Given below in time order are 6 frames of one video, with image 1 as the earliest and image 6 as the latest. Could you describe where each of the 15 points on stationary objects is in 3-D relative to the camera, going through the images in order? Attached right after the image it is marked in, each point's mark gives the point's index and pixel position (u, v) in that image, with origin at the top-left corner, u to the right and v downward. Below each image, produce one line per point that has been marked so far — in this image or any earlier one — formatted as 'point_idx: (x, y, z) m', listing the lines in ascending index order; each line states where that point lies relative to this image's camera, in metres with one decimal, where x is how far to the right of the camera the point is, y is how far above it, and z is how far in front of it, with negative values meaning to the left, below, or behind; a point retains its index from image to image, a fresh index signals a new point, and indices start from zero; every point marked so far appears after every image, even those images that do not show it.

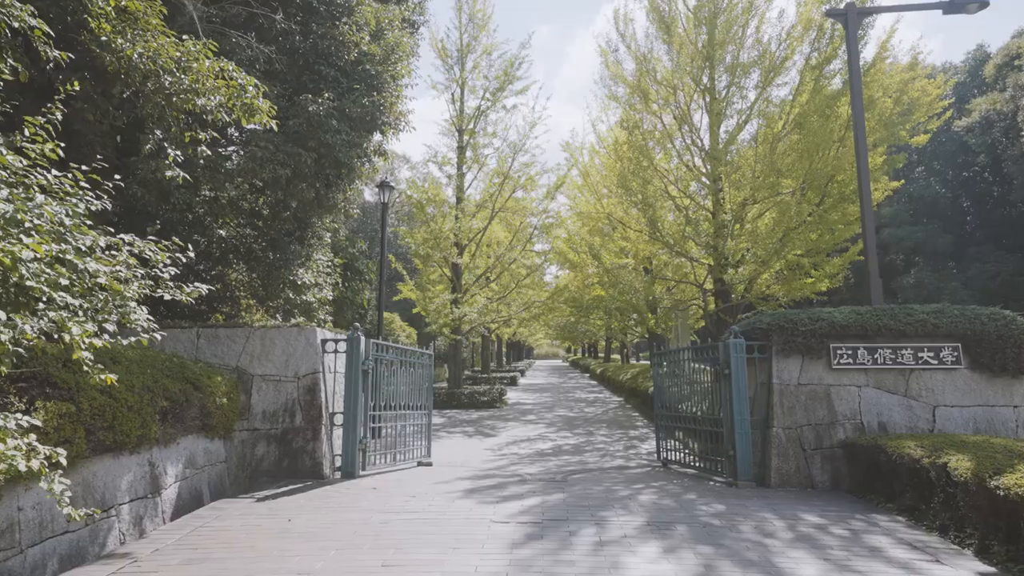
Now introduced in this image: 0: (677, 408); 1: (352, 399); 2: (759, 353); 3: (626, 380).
0: (+2.0, -1.5, +8.4) m
1: (-1.5, -1.1, +6.6) m
2: (+2.3, -0.6, +6.4) m
3: (+2.8, -2.3, +17.0) m
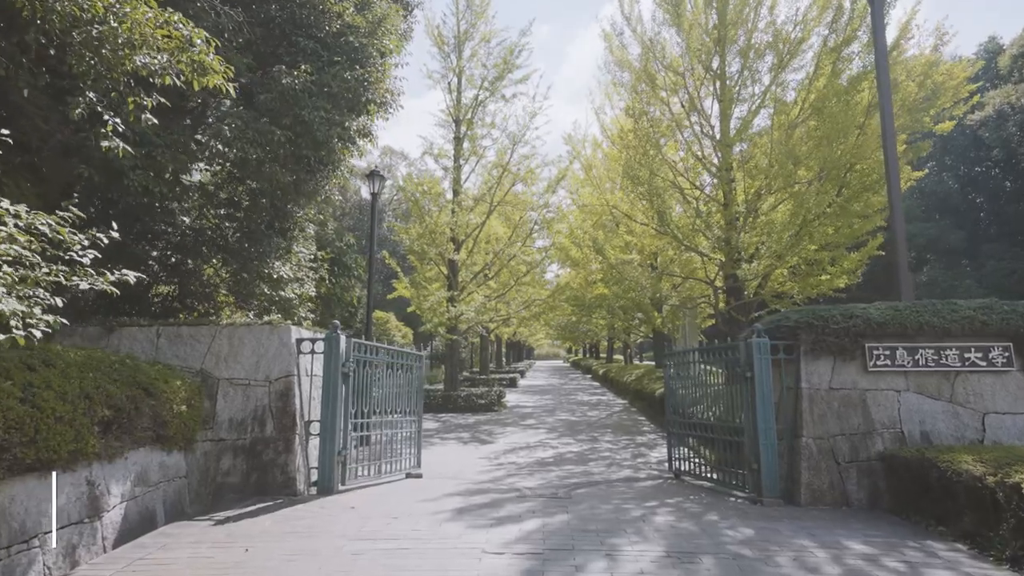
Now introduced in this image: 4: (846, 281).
0: (+2.0, -1.4, +7.7) m
1: (-1.6, -1.0, +5.9) m
2: (+2.3, -0.5, +5.7) m
3: (+2.8, -2.3, +16.3) m
4: (+5.4, +0.1, +11.0) m
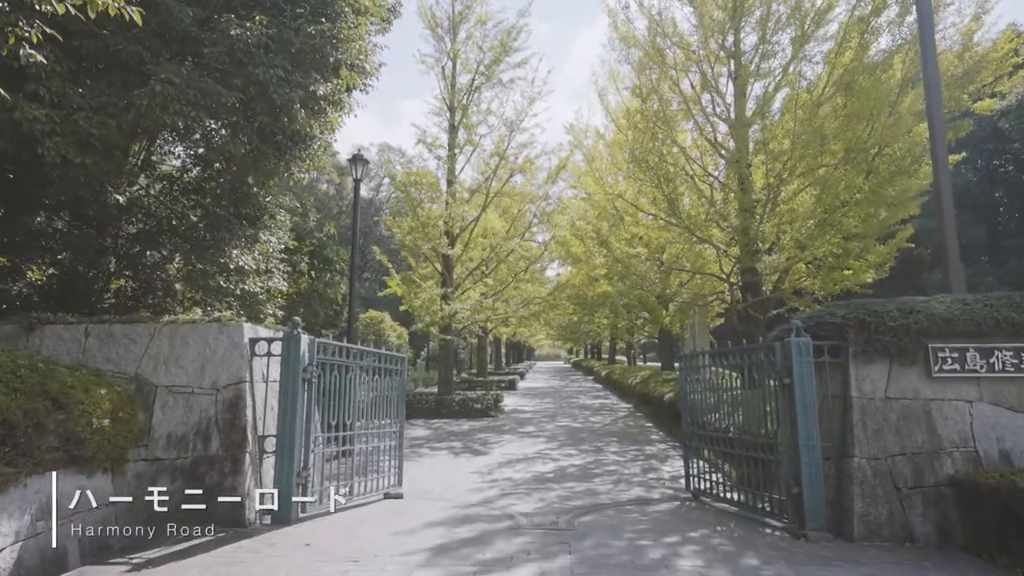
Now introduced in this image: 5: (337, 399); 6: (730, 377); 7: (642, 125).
0: (+1.9, -1.3, +6.8) m
1: (-1.6, -0.9, +5.0) m
2: (+2.2, -0.5, +4.8) m
3: (+2.8, -2.2, +15.4) m
4: (+5.3, +0.2, +10.1) m
5: (-1.4, -0.9, +5.5) m
6: (+2.0, -0.8, +6.4) m
7: (+1.9, +2.4, +10.3) m
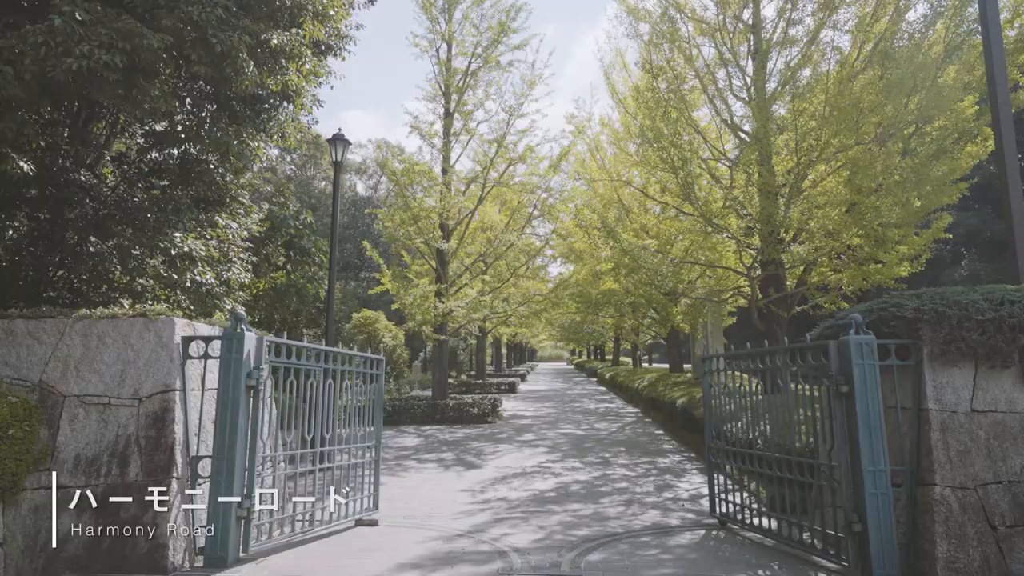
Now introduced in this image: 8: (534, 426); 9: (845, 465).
0: (+1.9, -1.3, +5.8) m
1: (-1.7, -0.9, +4.1) m
2: (+2.2, -0.4, +3.8) m
3: (+2.8, -2.1, +14.5) m
4: (+5.3, +0.3, +9.1) m
5: (-1.4, -0.8, +4.5) m
6: (+1.9, -0.7, +5.4) m
7: (+1.9, +2.5, +9.4) m
8: (+0.4, -2.5, +12.3) m
9: (+1.9, -1.0, +3.9) m
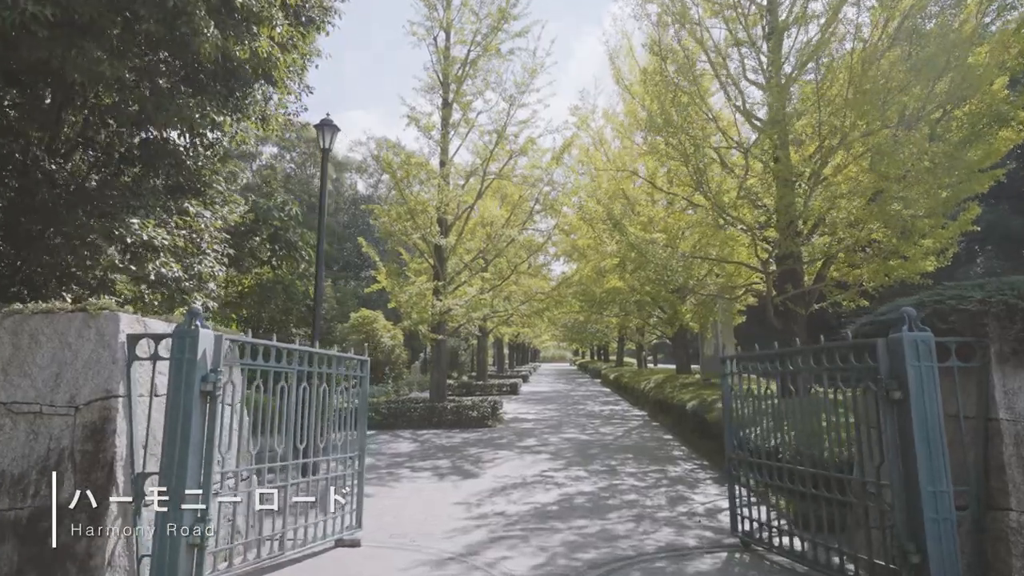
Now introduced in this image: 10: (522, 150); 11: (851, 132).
0: (+1.9, -1.2, +5.3) m
1: (-1.7, -0.8, +3.5) m
2: (+2.2, -0.3, +3.3) m
3: (+2.8, -2.1, +13.9) m
4: (+5.3, +0.3, +8.6) m
5: (-1.5, -0.8, +4.0) m
6: (+1.9, -0.7, +4.8) m
7: (+1.9, +2.6, +8.8) m
8: (+0.4, -2.4, +11.7) m
9: (+1.9, -0.9, +3.3) m
10: (+0.2, +2.7, +13.3) m
11: (+3.8, +1.8, +7.7) m
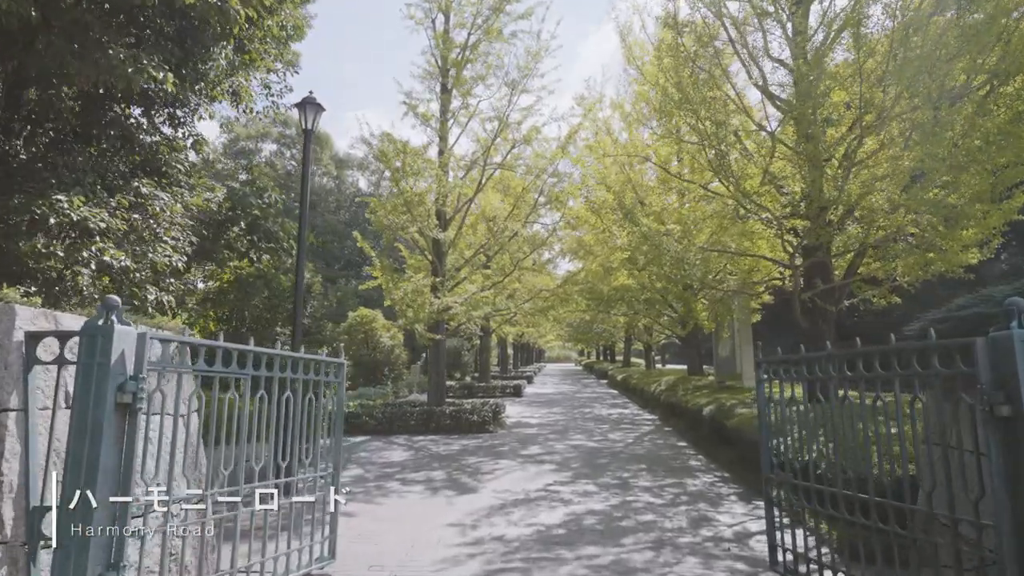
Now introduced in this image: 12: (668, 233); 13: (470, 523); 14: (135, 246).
0: (+1.9, -1.2, +4.5) m
1: (-1.7, -0.7, +2.8) m
2: (+2.1, -0.3, +2.5) m
3: (+2.8, -2.0, +13.1) m
4: (+5.3, +0.4, +7.8) m
5: (-1.5, -0.7, +3.3) m
6: (+1.9, -0.6, +4.1) m
7: (+1.9, +2.6, +8.1) m
8: (+0.4, -2.4, +11.0) m
9: (+1.8, -0.9, +2.6) m
10: (+0.2, +2.7, +12.5) m
11: (+3.8, +1.8, +7.0) m
12: (+2.1, +0.7, +9.0) m
13: (-0.3, -1.9, +5.5) m
14: (-2.9, +0.3, +5.5) m
